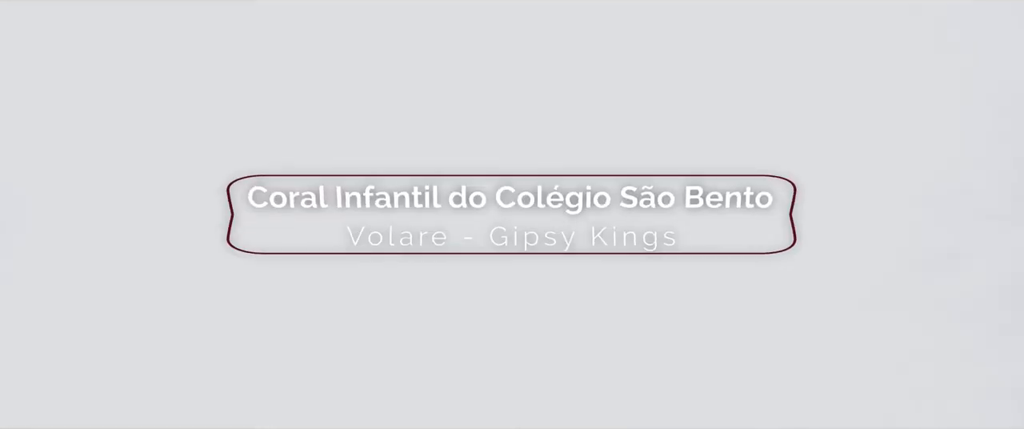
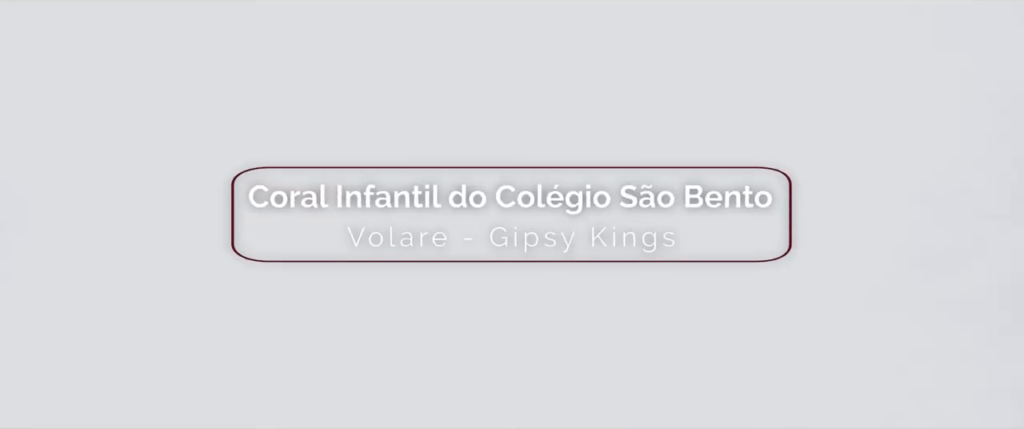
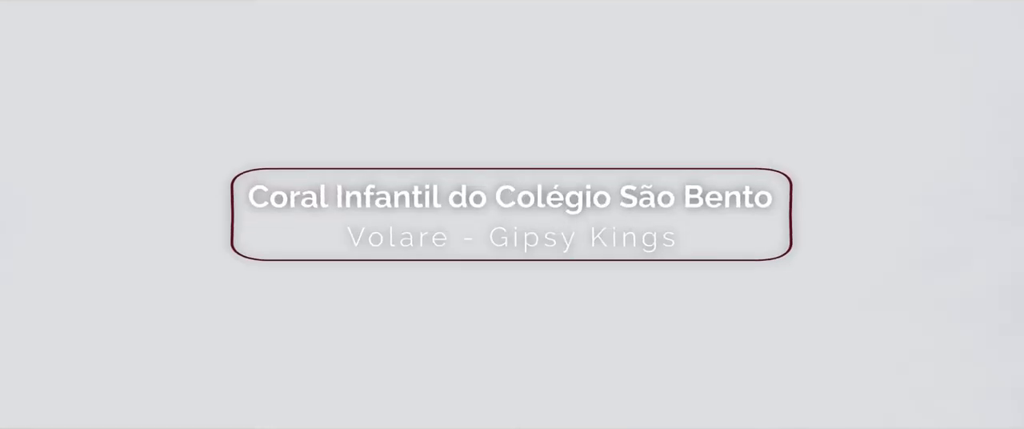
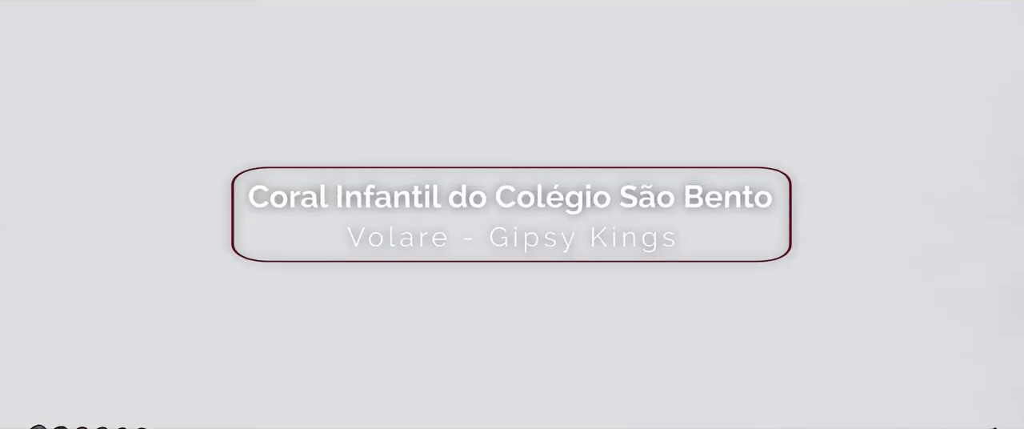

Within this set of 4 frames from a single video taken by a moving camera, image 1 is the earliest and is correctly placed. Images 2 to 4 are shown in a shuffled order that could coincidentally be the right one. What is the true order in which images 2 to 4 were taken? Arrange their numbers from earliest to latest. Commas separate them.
3, 2, 4
